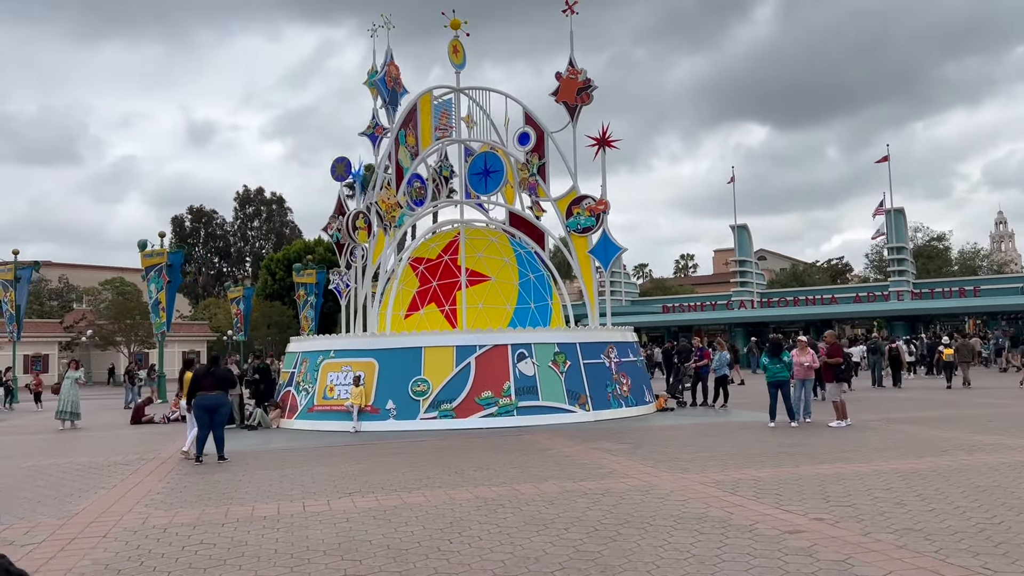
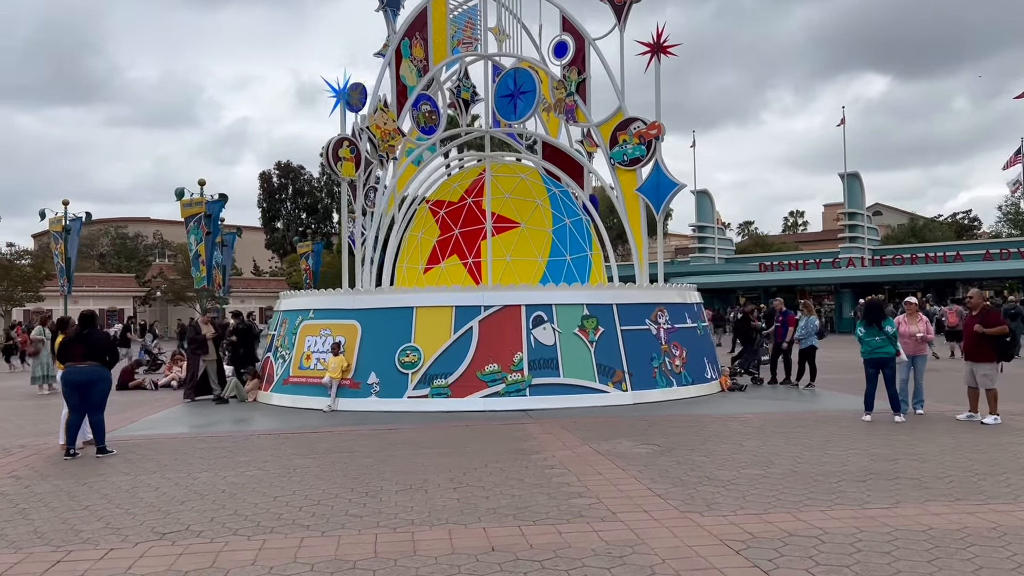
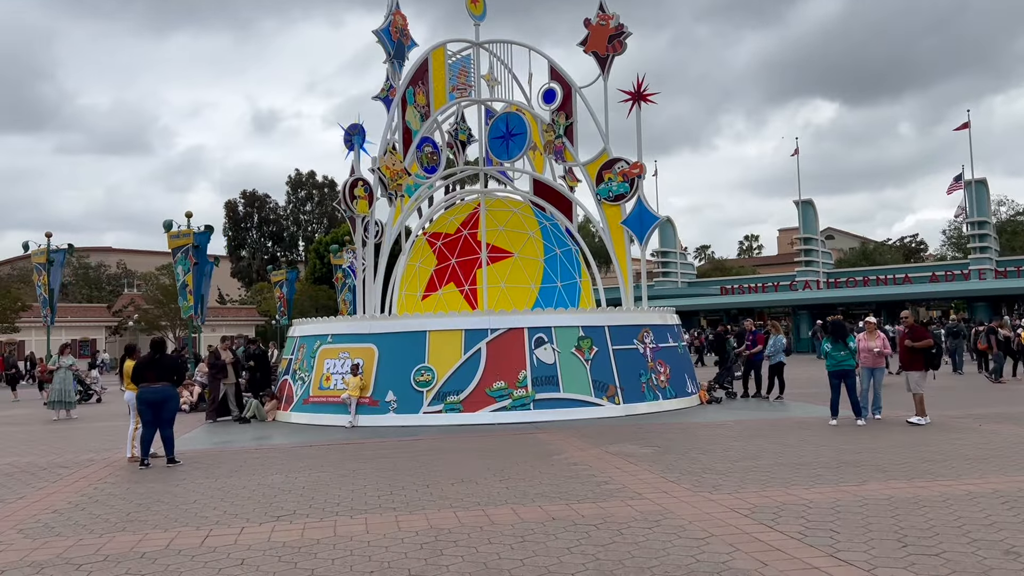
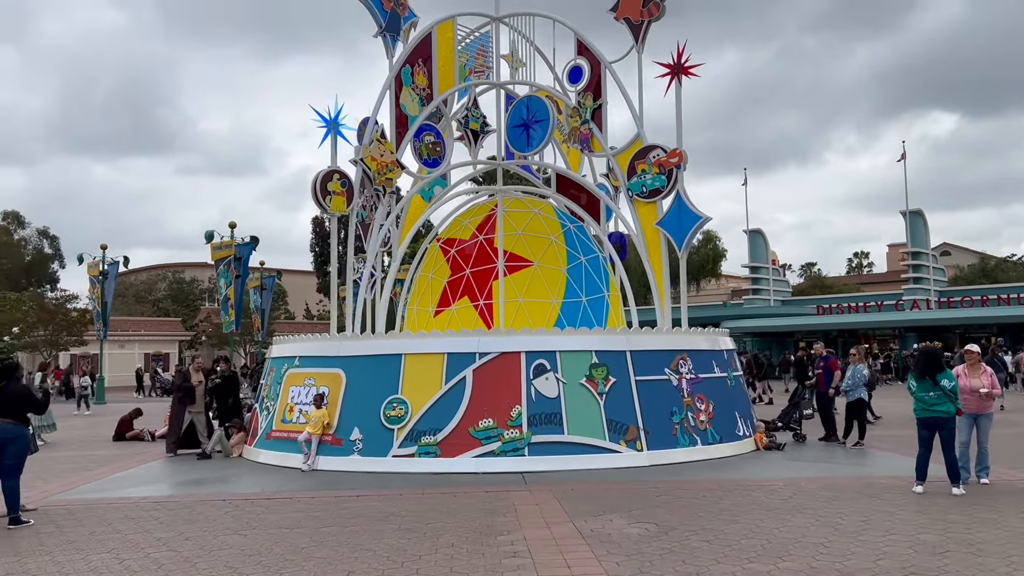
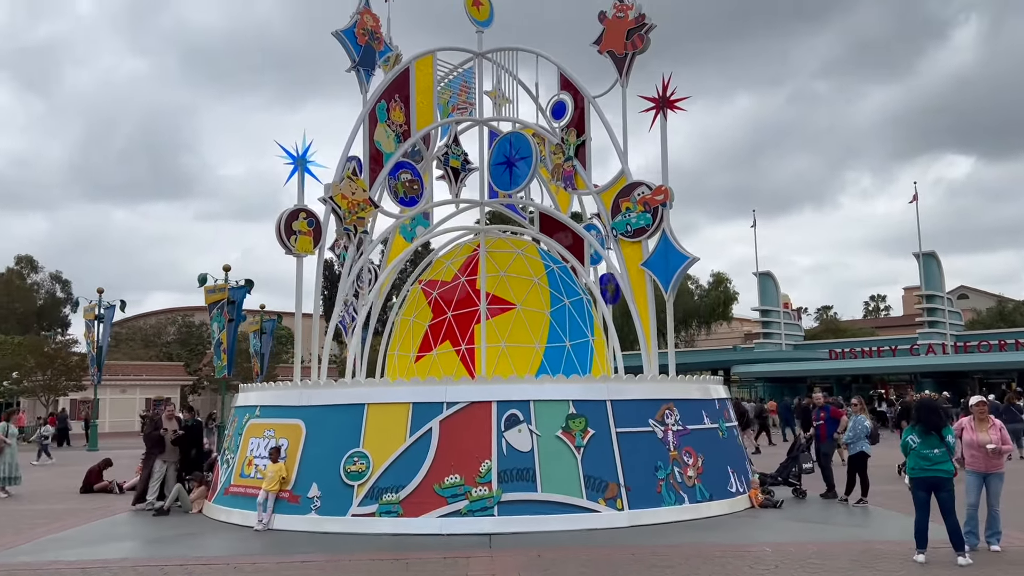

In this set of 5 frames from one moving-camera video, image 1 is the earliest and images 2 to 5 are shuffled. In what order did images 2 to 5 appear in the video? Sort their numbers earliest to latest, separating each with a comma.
3, 2, 4, 5
